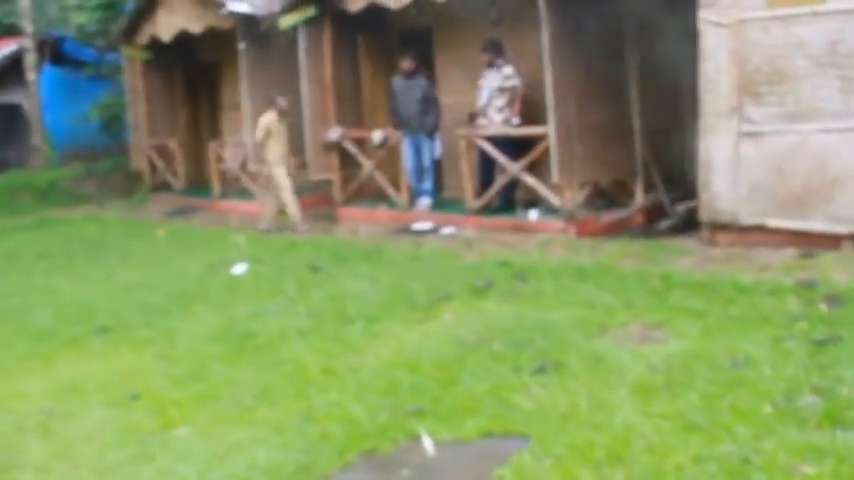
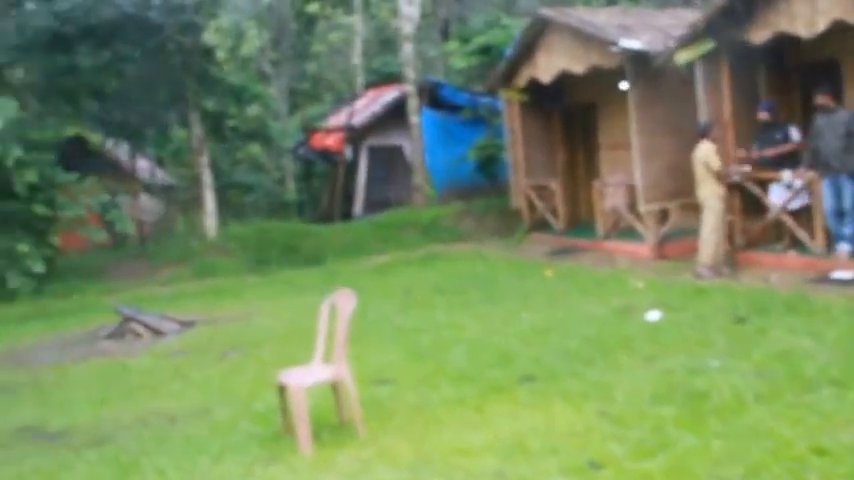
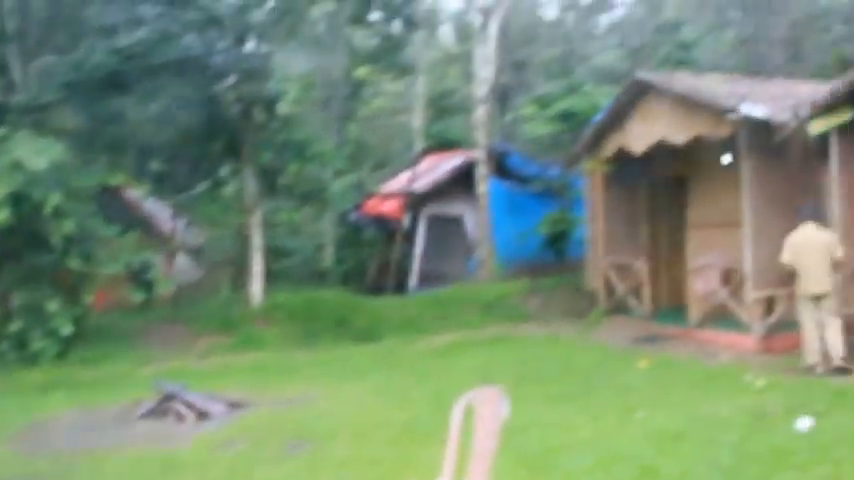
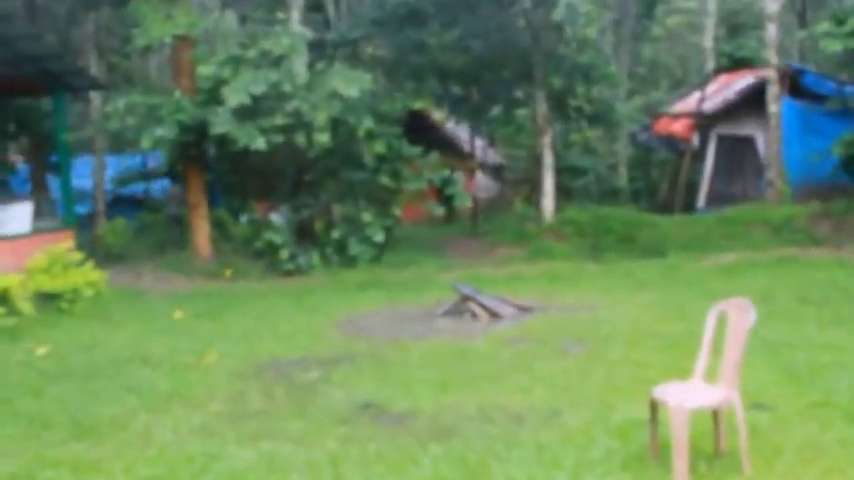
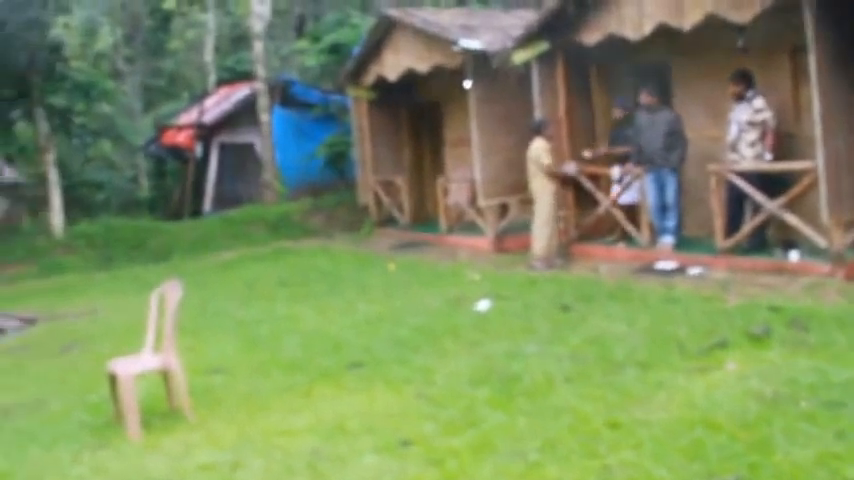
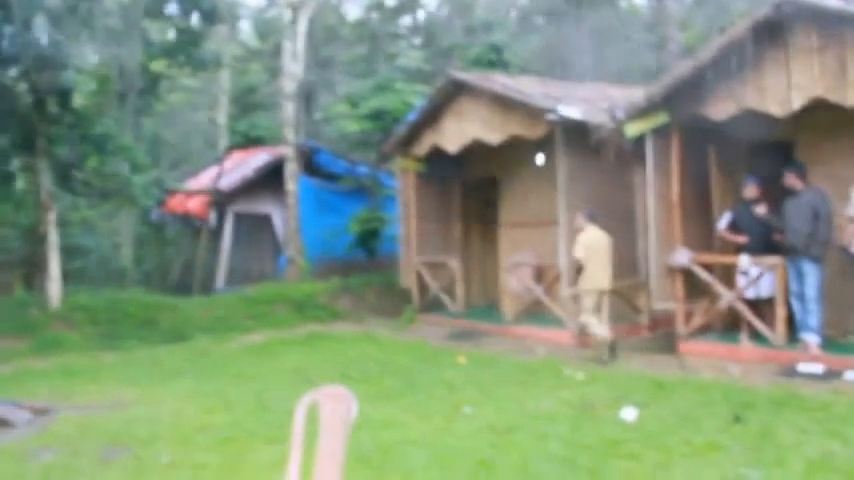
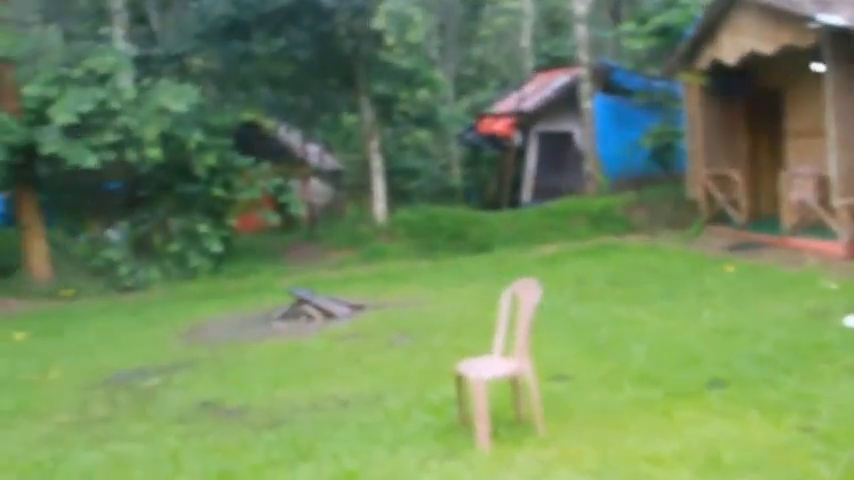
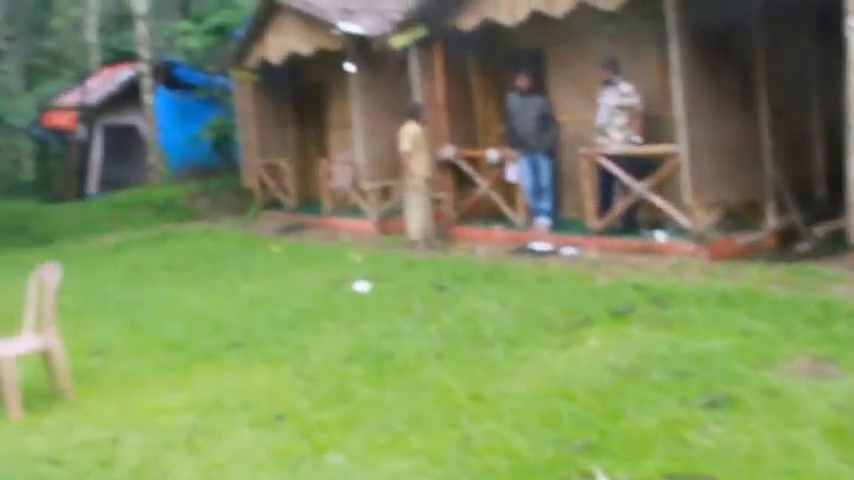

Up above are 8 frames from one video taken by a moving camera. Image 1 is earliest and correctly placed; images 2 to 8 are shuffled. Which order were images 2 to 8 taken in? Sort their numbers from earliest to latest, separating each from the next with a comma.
8, 5, 2, 7, 4, 3, 6
